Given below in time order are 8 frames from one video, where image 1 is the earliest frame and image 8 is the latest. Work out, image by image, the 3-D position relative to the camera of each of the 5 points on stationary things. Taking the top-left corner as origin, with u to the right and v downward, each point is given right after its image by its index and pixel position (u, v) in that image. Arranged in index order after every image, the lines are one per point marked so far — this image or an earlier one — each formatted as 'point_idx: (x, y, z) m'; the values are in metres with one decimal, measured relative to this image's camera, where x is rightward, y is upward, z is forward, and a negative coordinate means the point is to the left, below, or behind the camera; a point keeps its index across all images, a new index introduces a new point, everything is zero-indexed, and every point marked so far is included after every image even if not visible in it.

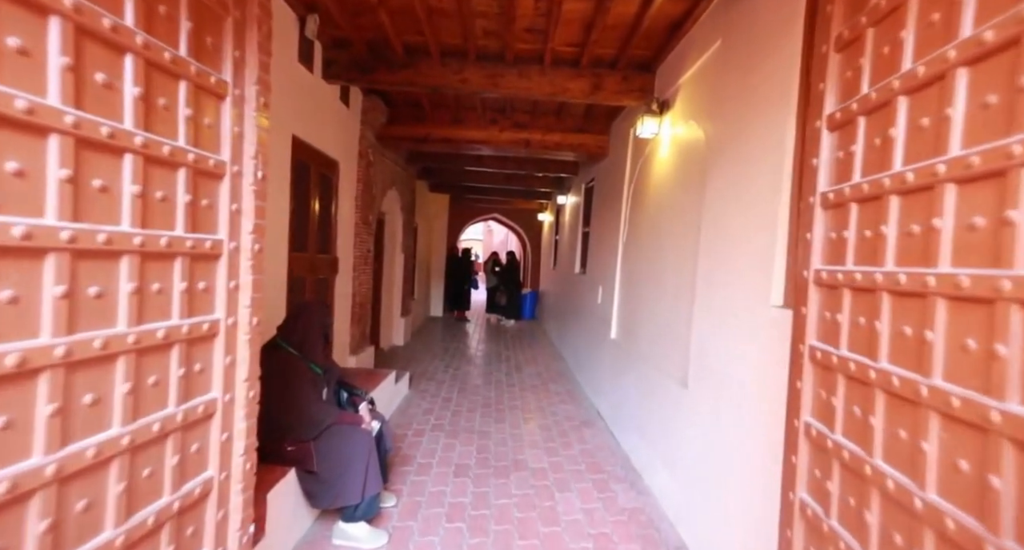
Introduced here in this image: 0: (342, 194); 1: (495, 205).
0: (-1.6, +0.7, +4.4) m
1: (-0.4, +1.8, +12.1) m
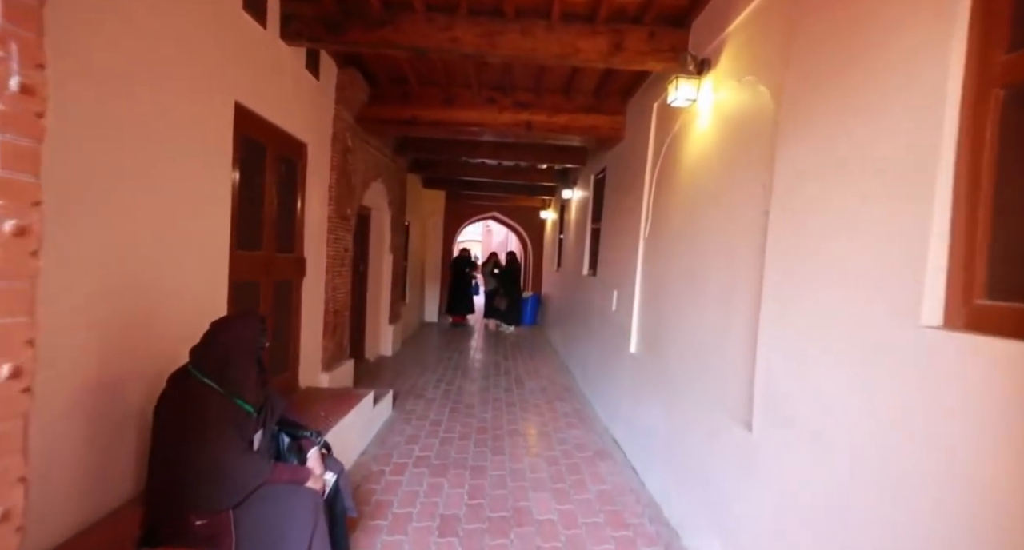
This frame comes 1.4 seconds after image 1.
0: (-1.6, +0.7, +3.7) m
1: (-0.4, +1.7, +11.4) m
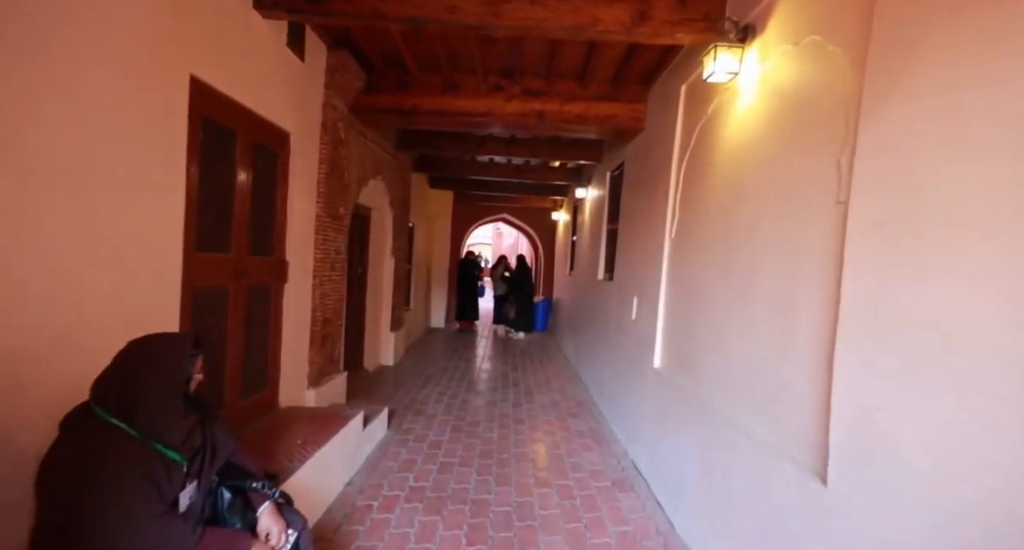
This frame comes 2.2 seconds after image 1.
0: (-1.5, +0.7, +3.3) m
1: (-0.2, +1.6, +11.0) m
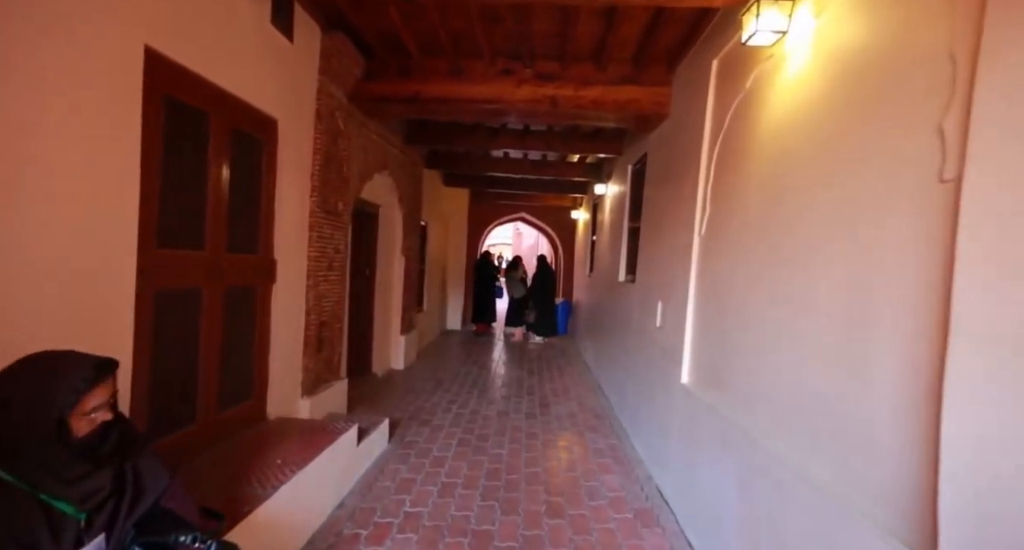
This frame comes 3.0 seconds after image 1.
0: (-1.4, +0.7, +3.0) m
1: (+0.2, +1.6, +10.6) m
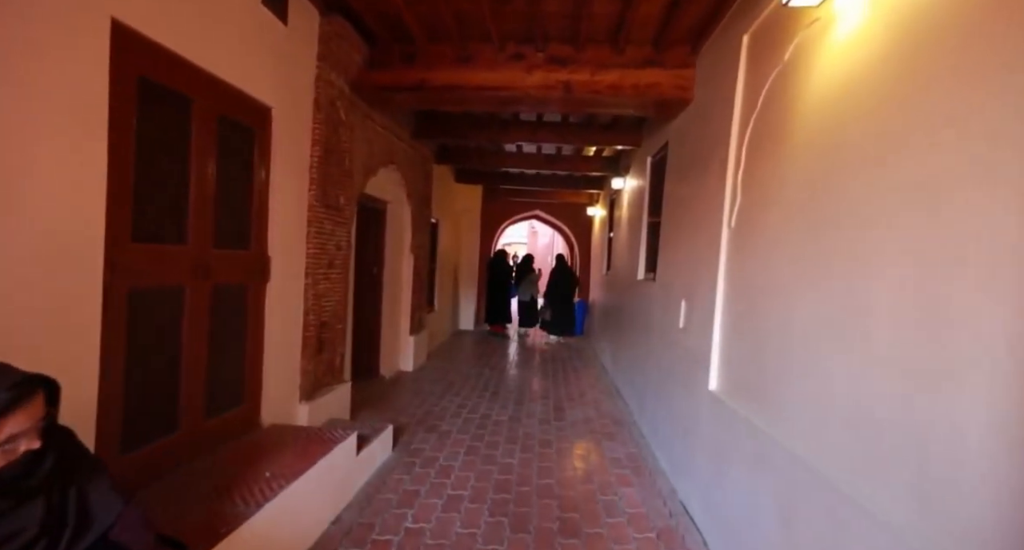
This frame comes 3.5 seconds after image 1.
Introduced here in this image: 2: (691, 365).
0: (-1.4, +0.7, +2.8) m
1: (+0.5, +1.6, +10.4) m
2: (+1.2, -0.6, +3.1) m
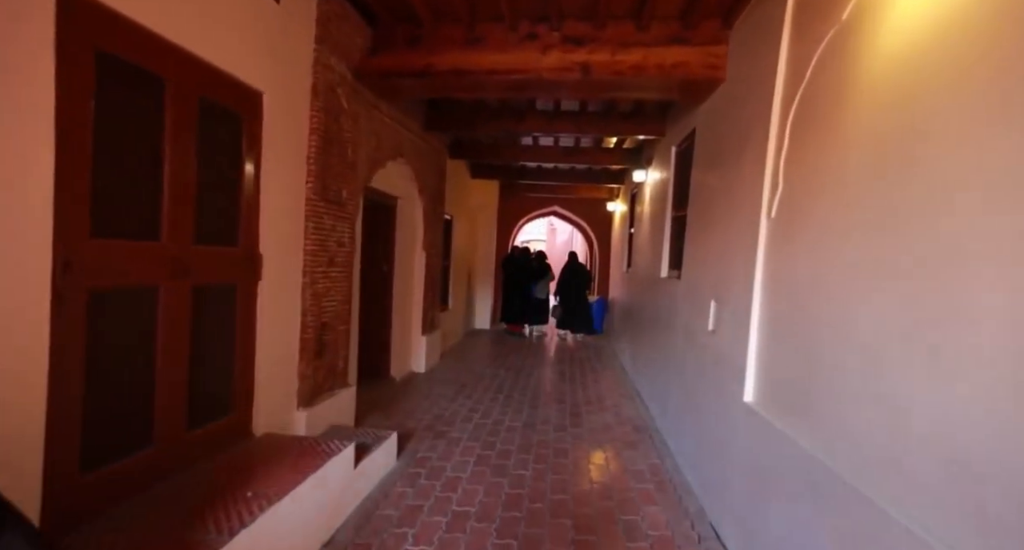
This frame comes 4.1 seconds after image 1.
0: (-1.3, +0.7, +2.6) m
1: (+0.9, +1.7, +10.1) m
2: (+1.2, -0.6, +2.8) m
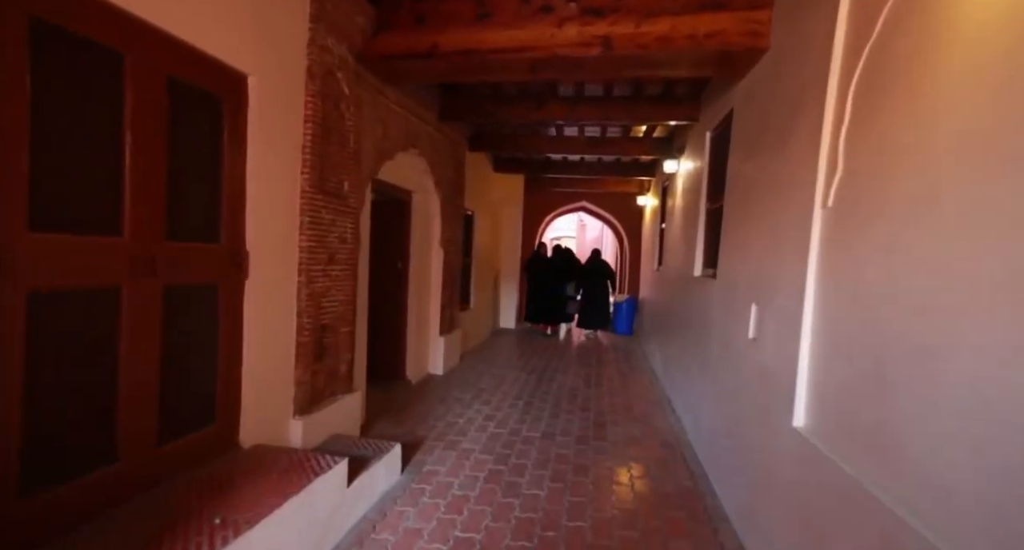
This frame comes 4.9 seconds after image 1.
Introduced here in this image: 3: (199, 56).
0: (-1.3, +0.7, +2.4) m
1: (+1.4, +1.7, +9.7) m
2: (+1.3, -0.6, +2.4) m
3: (-1.3, +0.9, +2.0) m
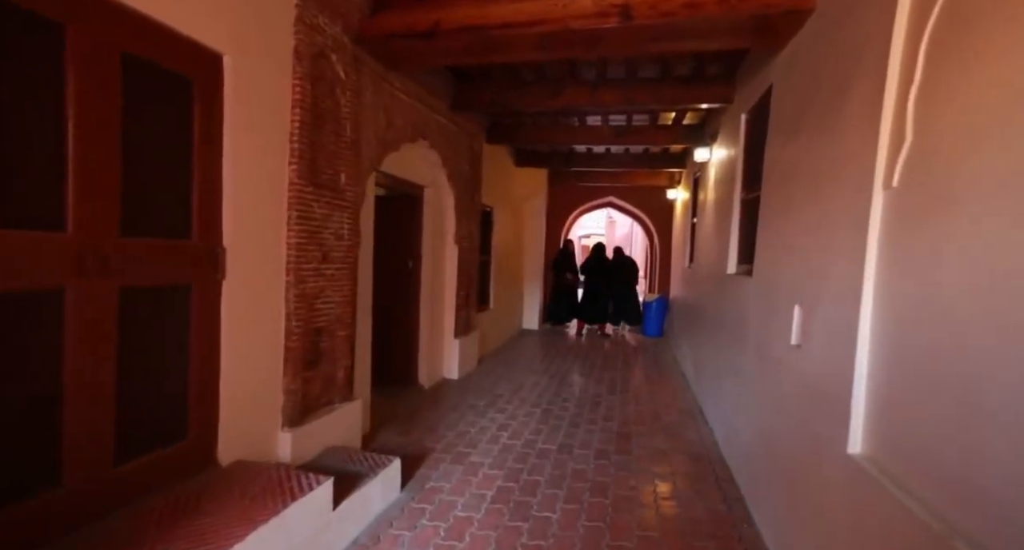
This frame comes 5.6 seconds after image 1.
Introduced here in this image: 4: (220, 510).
0: (-1.3, +0.7, +2.2) m
1: (+1.9, +1.8, +9.3) m
2: (+1.3, -0.6, +2.0) m
3: (-1.4, +0.9, +1.8) m
4: (-1.1, -0.9, +1.8) m
